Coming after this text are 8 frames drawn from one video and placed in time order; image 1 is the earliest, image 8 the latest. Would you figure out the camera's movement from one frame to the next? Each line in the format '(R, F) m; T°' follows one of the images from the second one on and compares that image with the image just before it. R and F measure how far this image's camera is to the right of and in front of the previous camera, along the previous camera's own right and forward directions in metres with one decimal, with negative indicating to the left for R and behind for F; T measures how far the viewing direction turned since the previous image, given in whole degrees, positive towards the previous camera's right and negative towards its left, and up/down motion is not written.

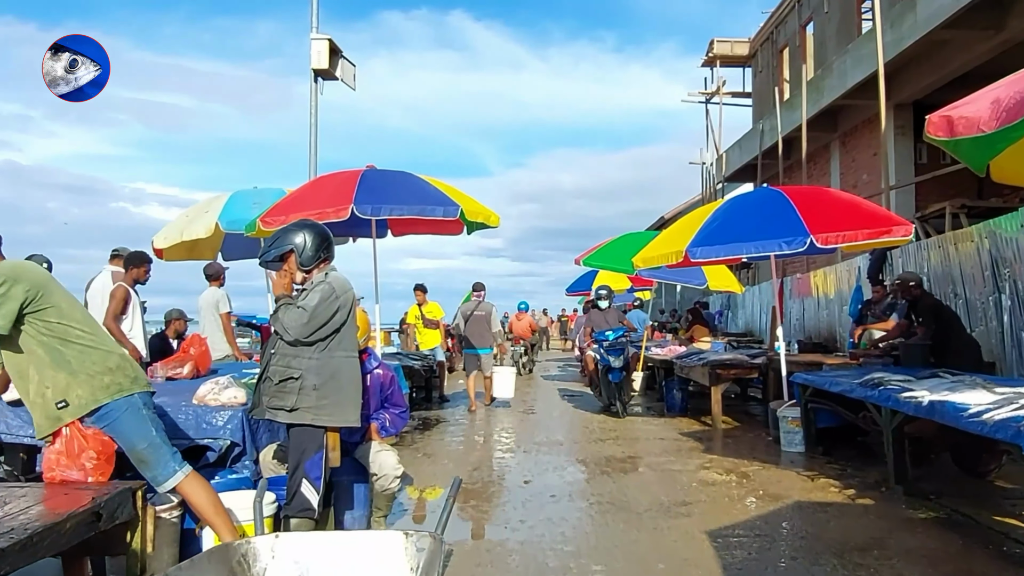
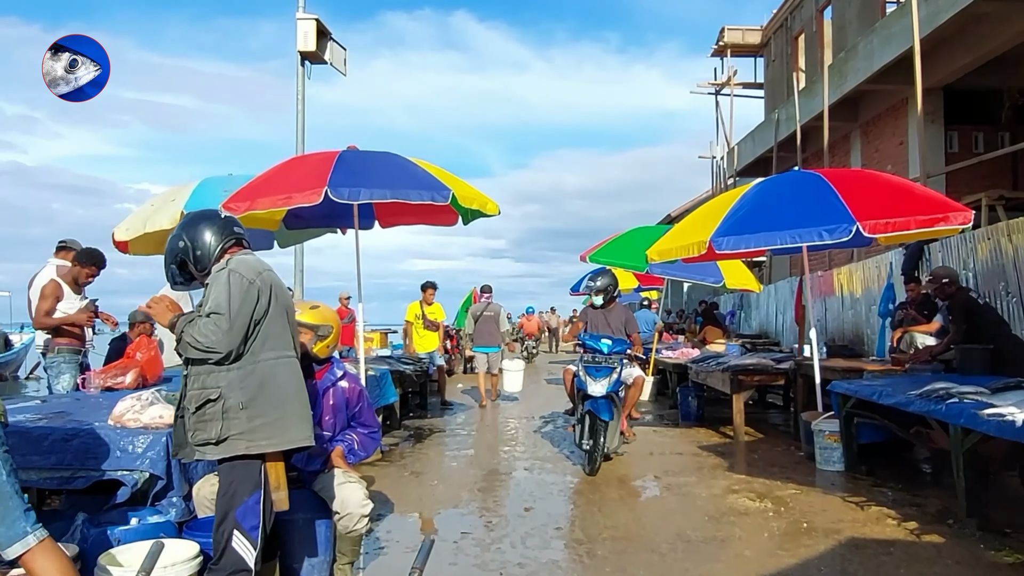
(0.0, +0.9) m; 0°
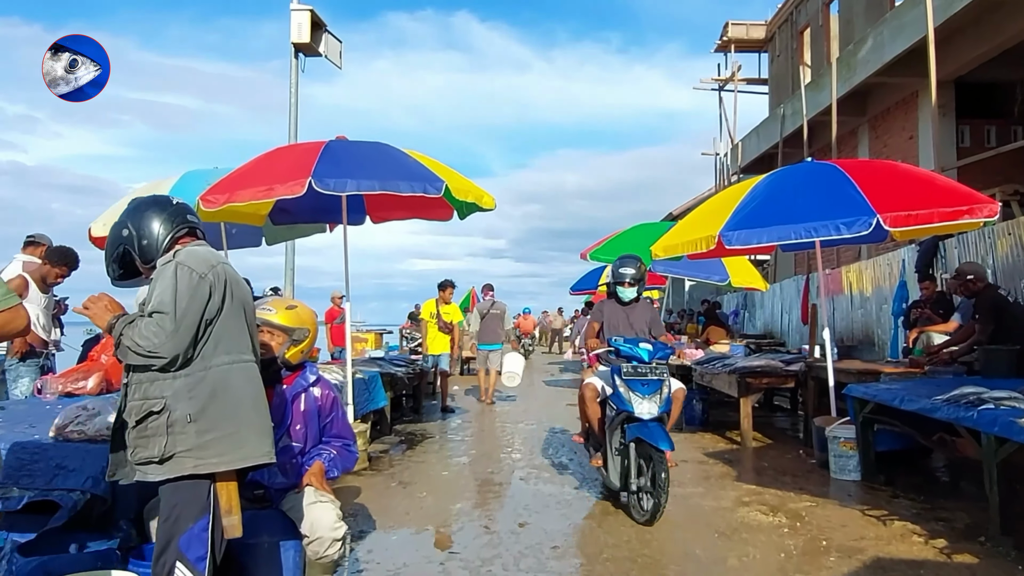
(0.0, +0.4) m; 0°
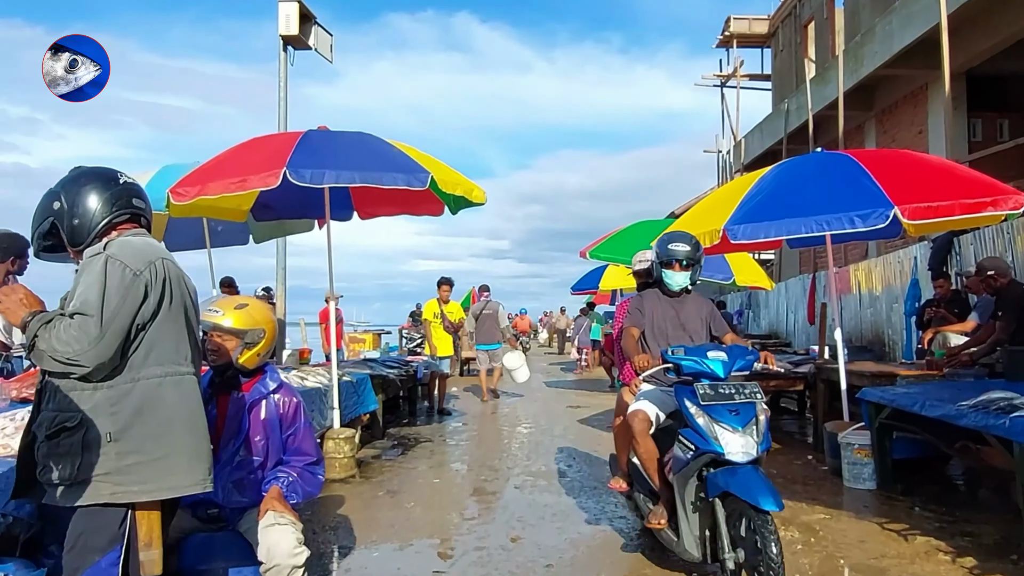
(+0.1, +0.4) m; 0°
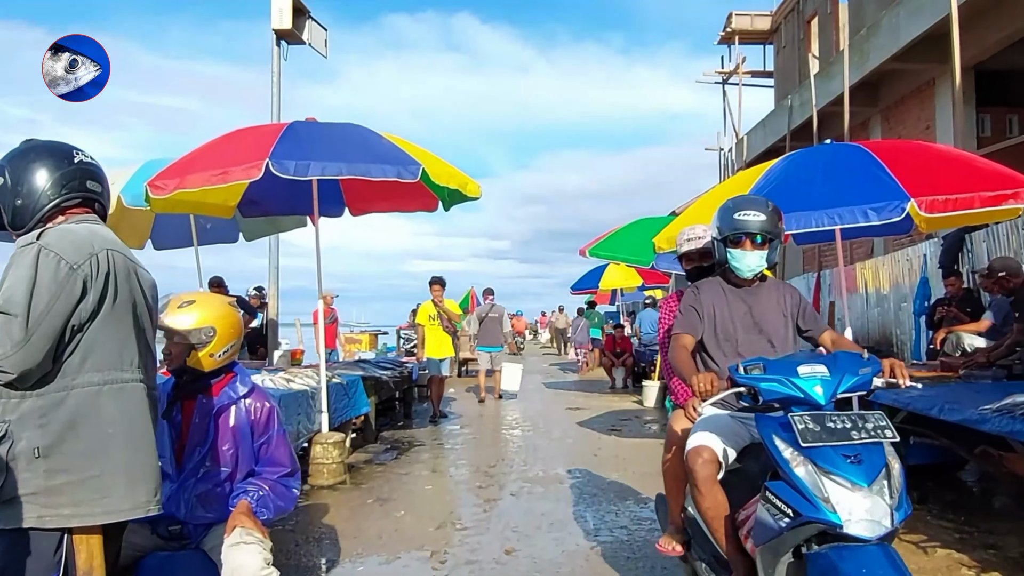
(0.0, +0.3) m; 0°
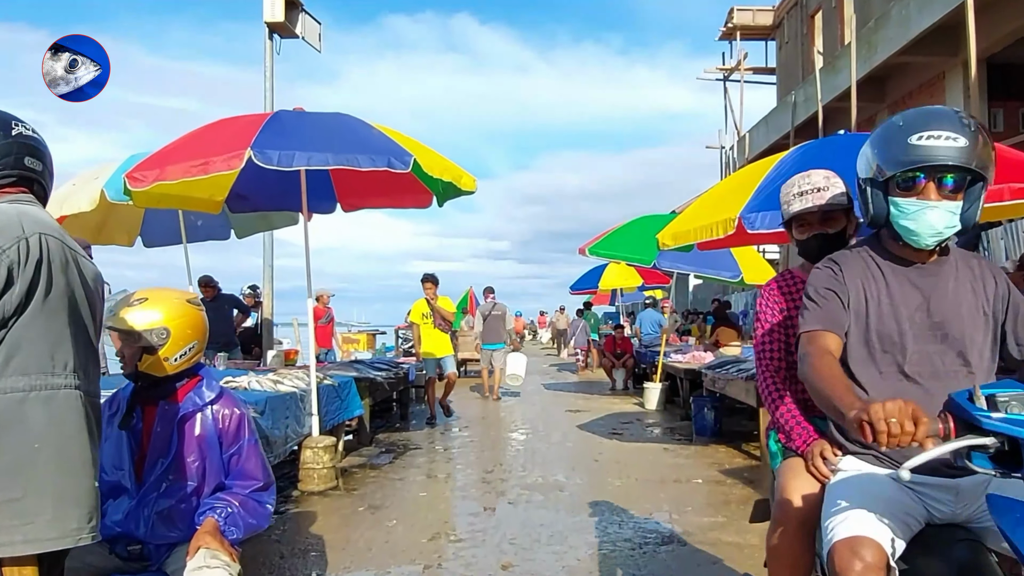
(0.0, +0.3) m; 0°
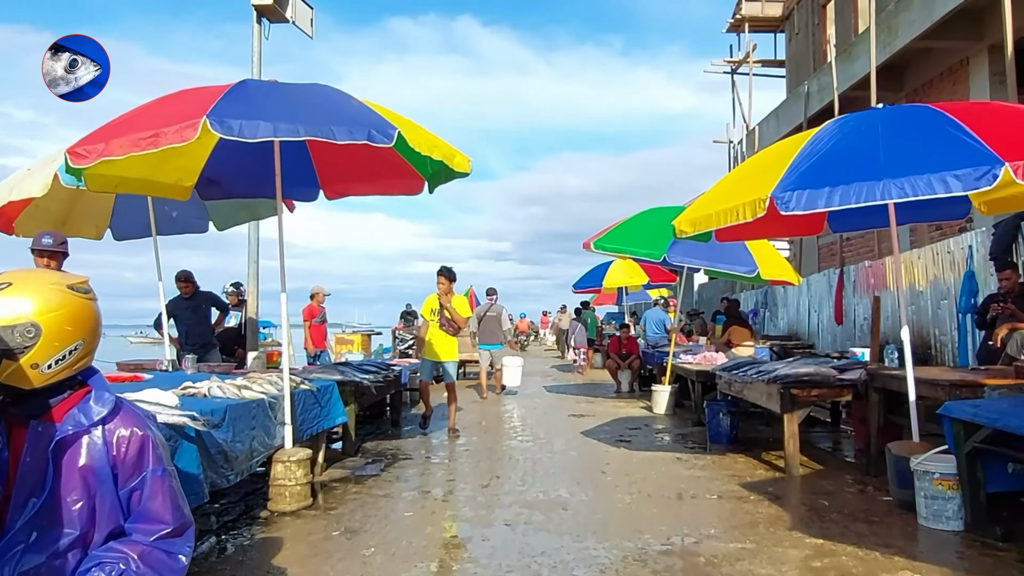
(0.0, +0.7) m; 0°
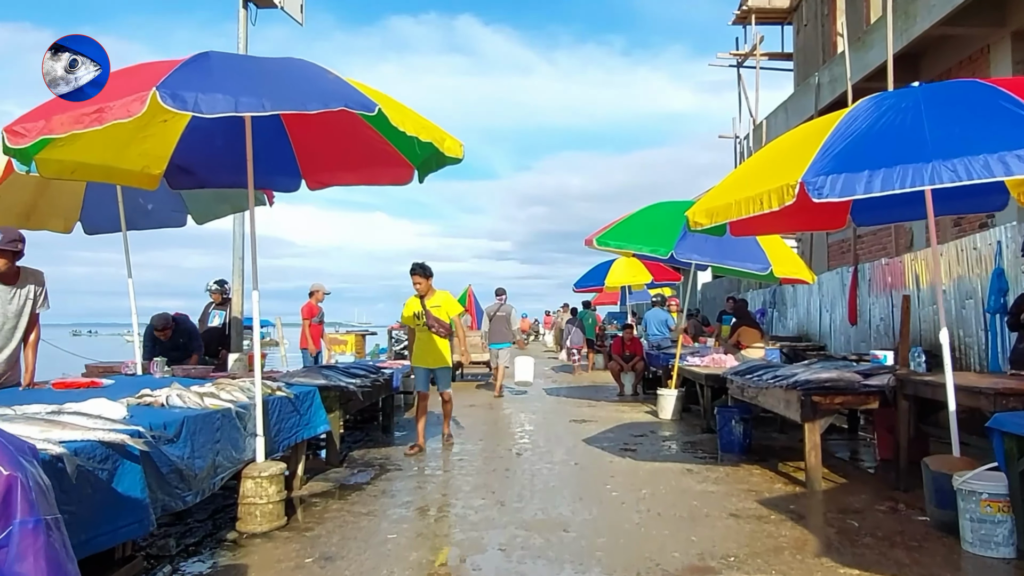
(0.0, +0.5) m; 0°
